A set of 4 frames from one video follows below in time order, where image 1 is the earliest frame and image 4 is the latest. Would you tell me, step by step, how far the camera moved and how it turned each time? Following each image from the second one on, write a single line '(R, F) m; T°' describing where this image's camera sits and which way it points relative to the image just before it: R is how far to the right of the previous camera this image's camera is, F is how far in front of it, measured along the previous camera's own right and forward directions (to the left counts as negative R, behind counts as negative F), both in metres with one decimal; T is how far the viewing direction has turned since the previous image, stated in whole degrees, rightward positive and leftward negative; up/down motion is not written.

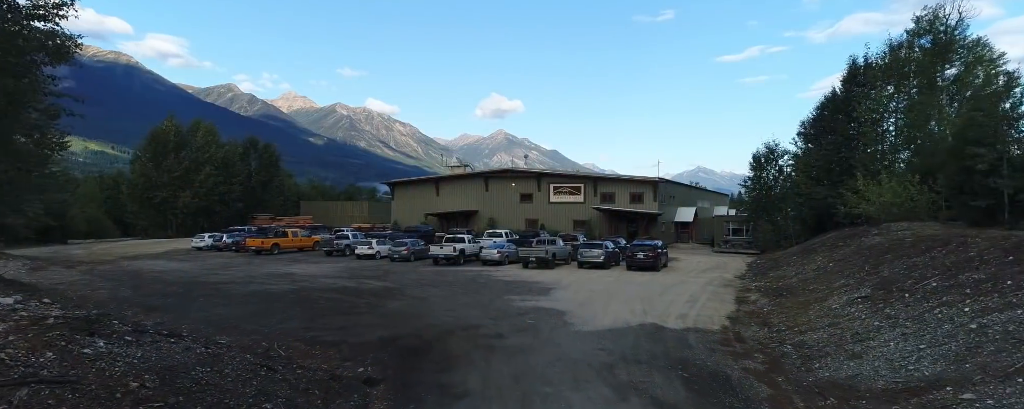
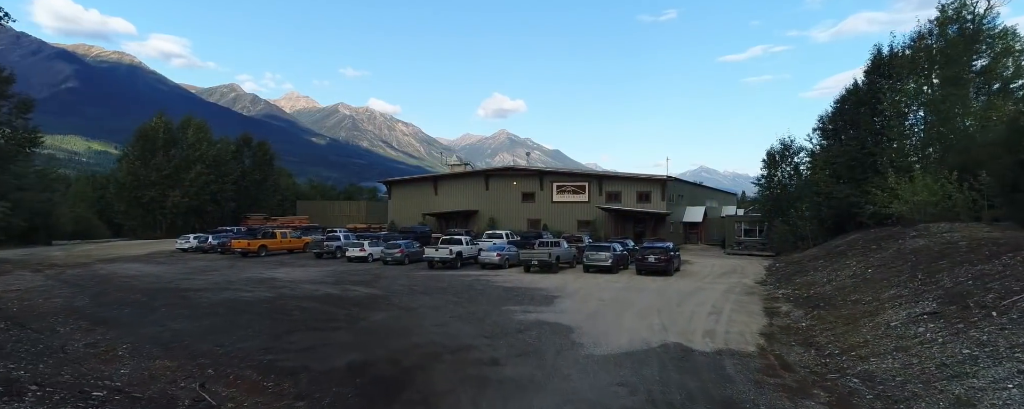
(+0.1, +2.0) m; 0°
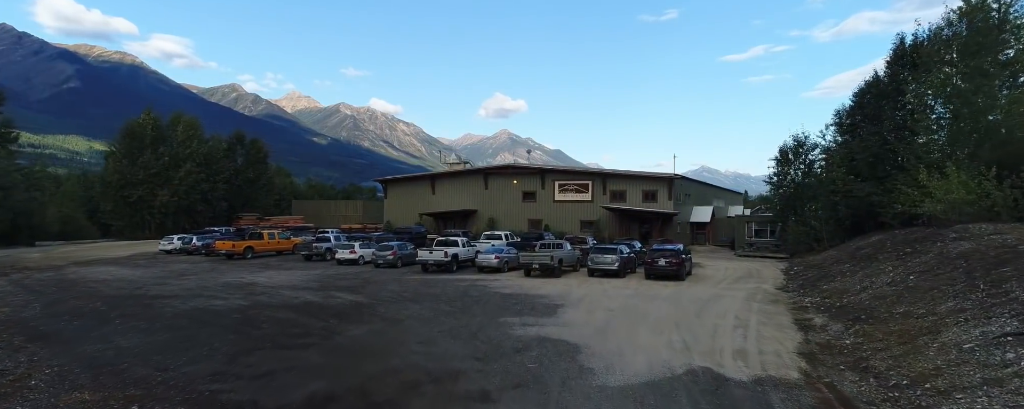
(+0.1, +1.8) m; 0°
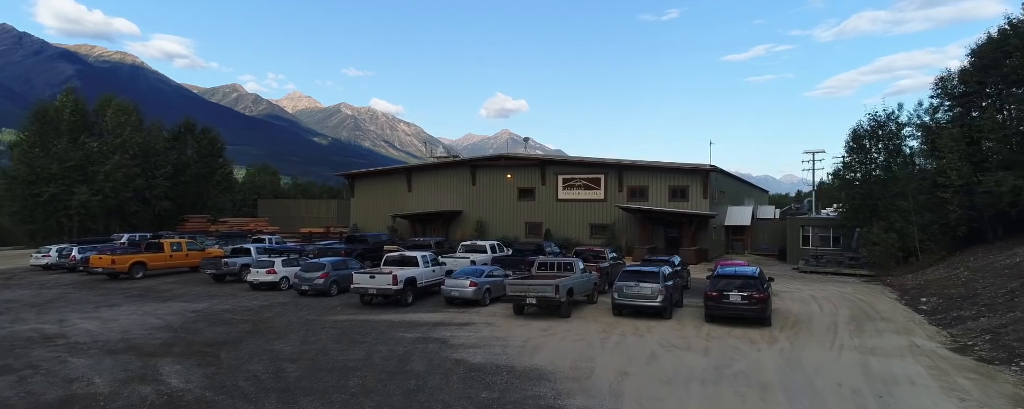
(+0.5, +8.8) m; 0°
